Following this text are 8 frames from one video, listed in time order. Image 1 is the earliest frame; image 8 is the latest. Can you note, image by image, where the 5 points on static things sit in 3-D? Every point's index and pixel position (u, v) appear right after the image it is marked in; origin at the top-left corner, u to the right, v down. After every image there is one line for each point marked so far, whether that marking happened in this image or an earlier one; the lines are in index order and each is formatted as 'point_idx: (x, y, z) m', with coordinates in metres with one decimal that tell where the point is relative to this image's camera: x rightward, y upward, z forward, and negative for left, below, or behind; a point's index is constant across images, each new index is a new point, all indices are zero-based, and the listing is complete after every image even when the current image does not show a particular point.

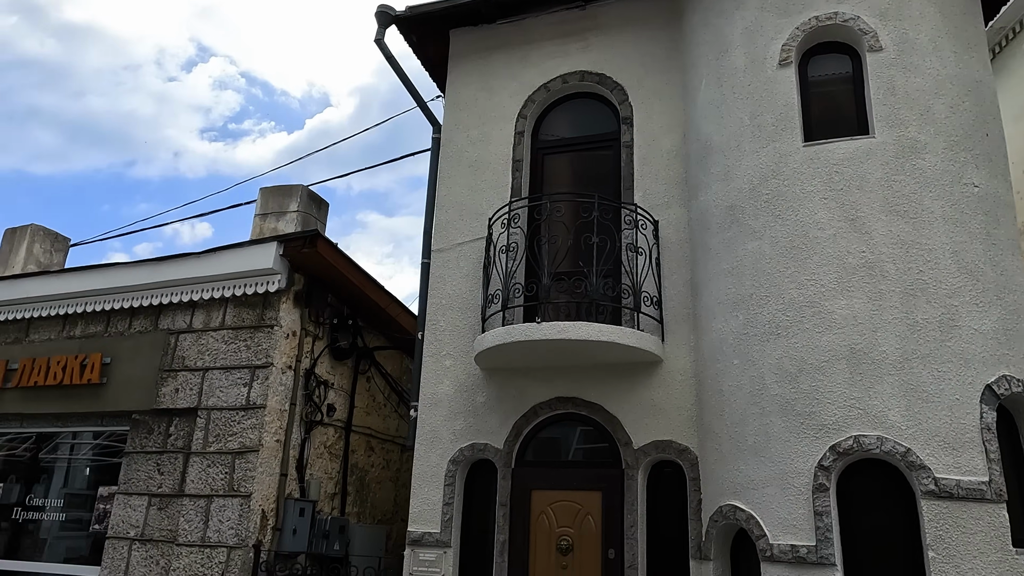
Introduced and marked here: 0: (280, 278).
0: (-2.0, +0.1, +6.5) m
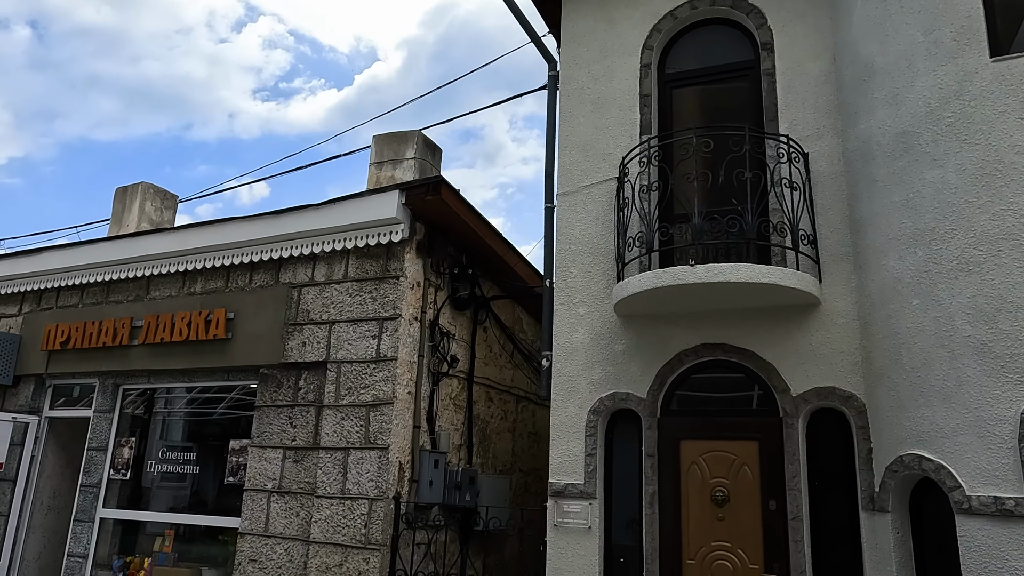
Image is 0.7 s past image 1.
0: (-0.9, +0.5, +6.3) m
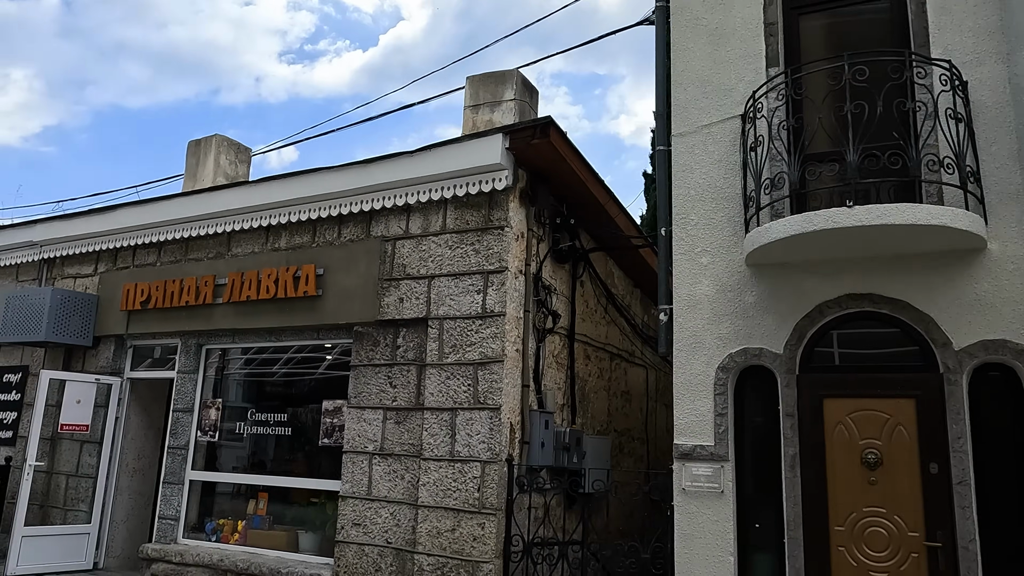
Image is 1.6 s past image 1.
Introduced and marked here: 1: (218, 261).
0: (0.0, +0.9, +5.9) m
1: (-2.9, +0.3, +7.4) m
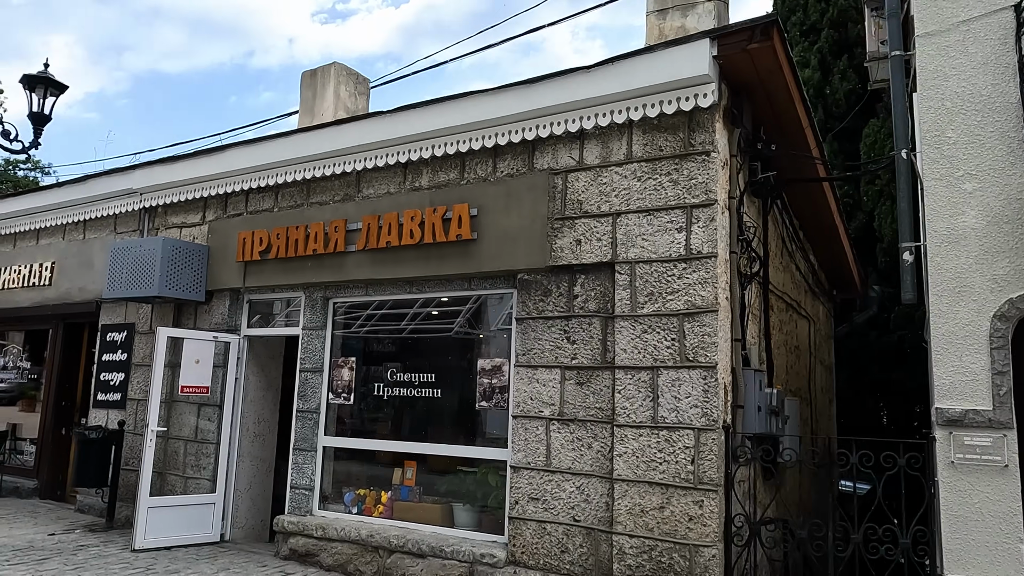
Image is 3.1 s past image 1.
0: (+1.3, +1.3, +4.9) m
1: (-1.4, +0.7, +6.6) m
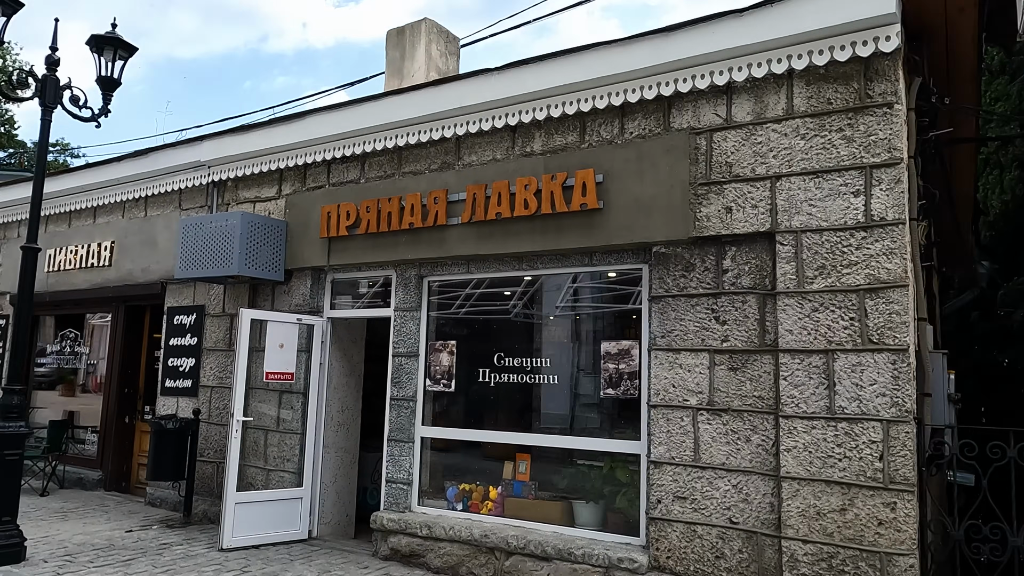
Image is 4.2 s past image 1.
0: (+2.2, +1.5, +4.3) m
1: (-0.5, +0.9, +6.0) m
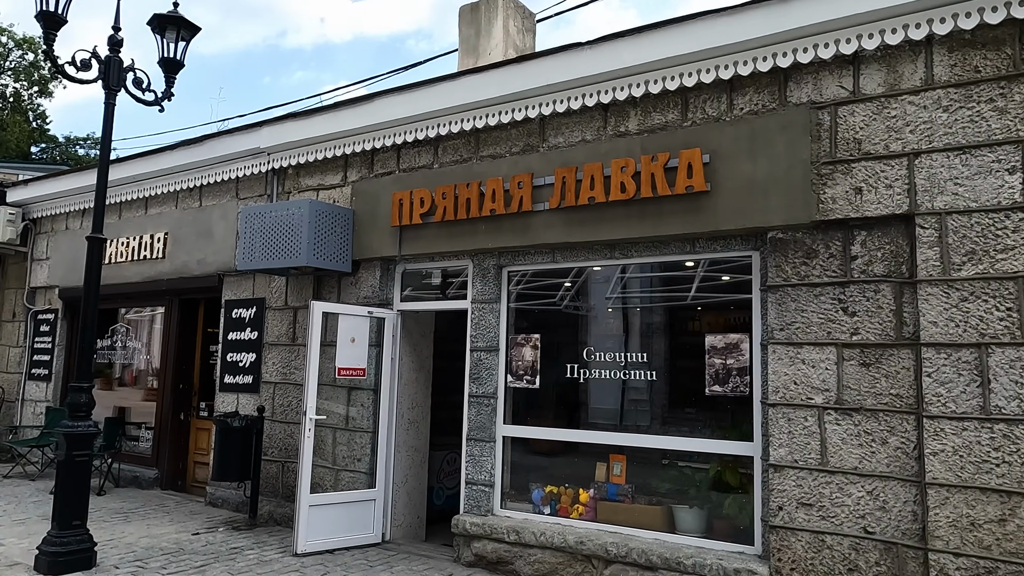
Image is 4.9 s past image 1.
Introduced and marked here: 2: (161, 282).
0: (+2.8, +1.5, +3.8) m
1: (+0.1, +1.0, +5.6) m
2: (-3.8, +0.1, +8.2) m
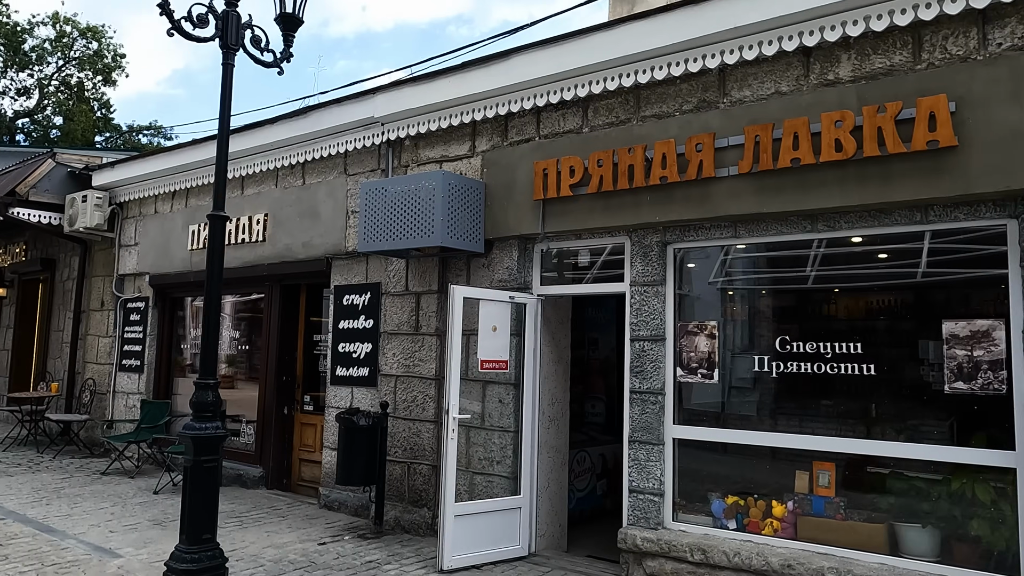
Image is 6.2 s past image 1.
0: (+3.8, +1.7, +2.9) m
1: (+1.3, +1.1, +4.8) m
2: (-2.5, +0.2, +7.6) m
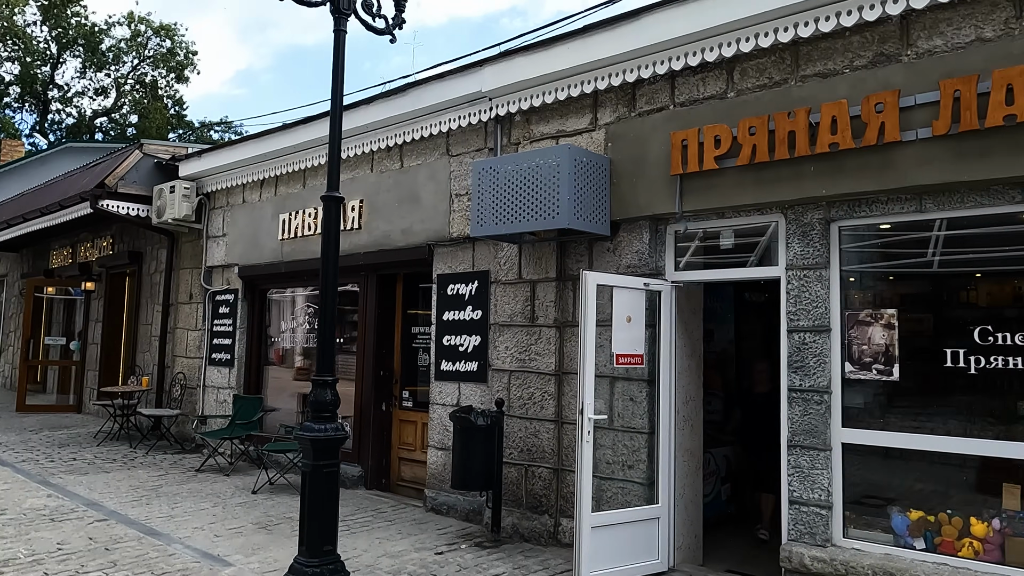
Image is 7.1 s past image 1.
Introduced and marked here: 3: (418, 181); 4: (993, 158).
0: (+4.5, +1.8, +2.0) m
1: (+2.1, +1.2, +4.2) m
2: (-1.5, +0.3, +7.2) m
3: (-0.8, +1.0, +6.7) m
4: (+2.4, +0.7, +3.8) m
